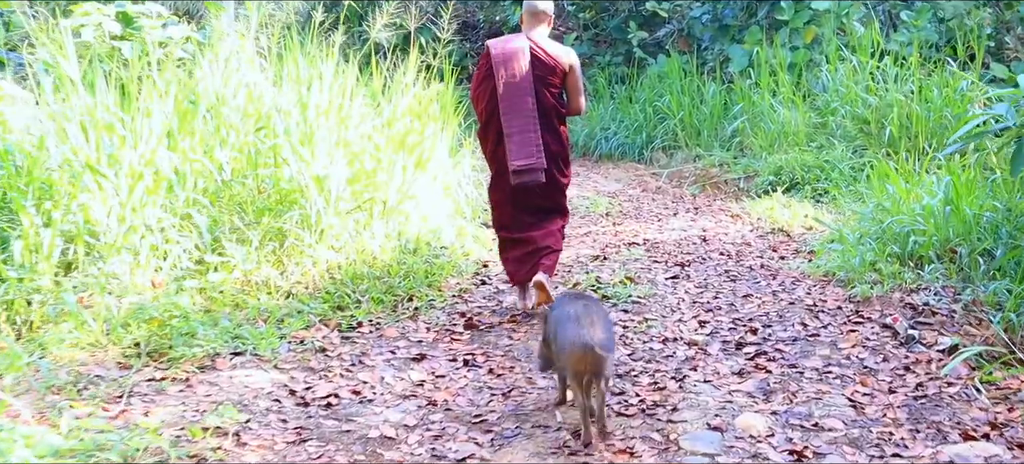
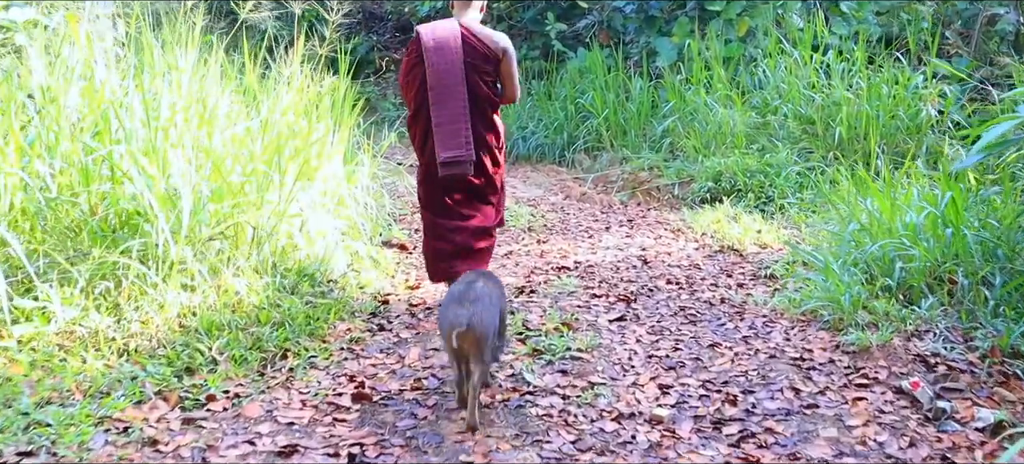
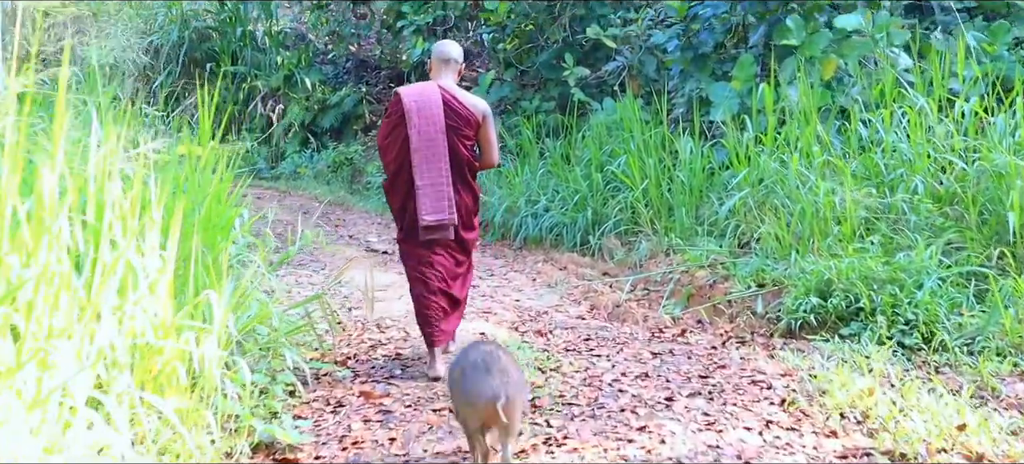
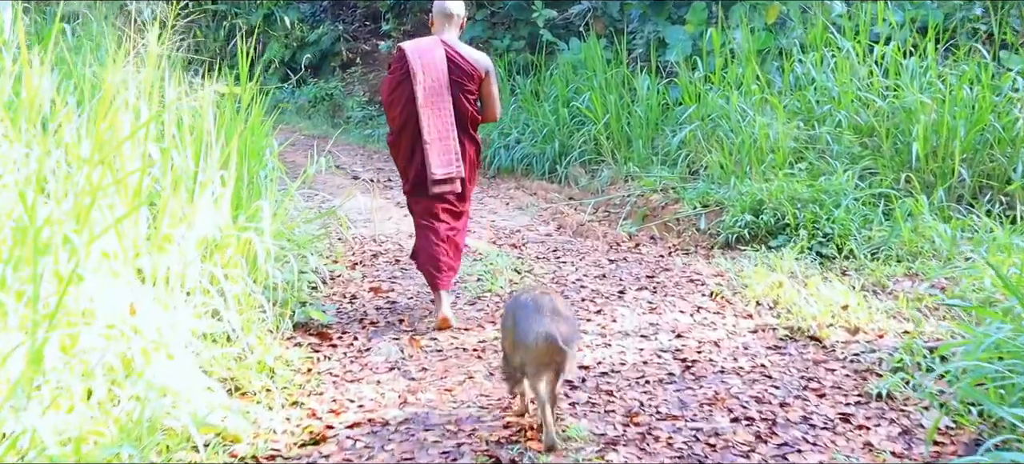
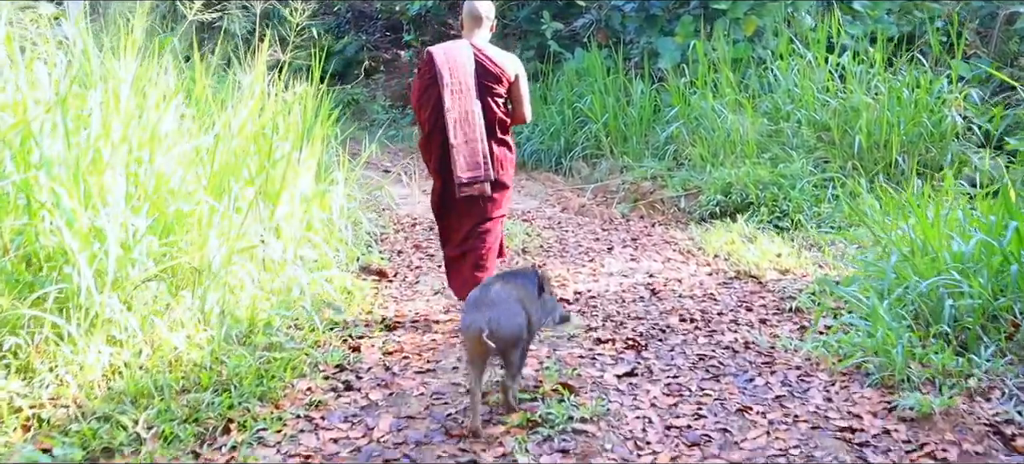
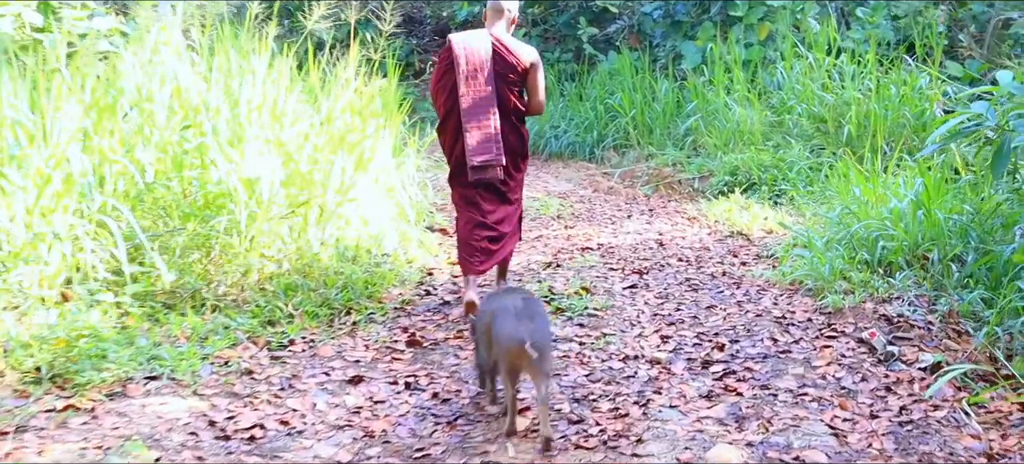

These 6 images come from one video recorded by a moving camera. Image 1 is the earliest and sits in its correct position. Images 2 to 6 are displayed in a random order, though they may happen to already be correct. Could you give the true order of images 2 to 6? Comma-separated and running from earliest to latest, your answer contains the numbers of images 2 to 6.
6, 2, 5, 4, 3
